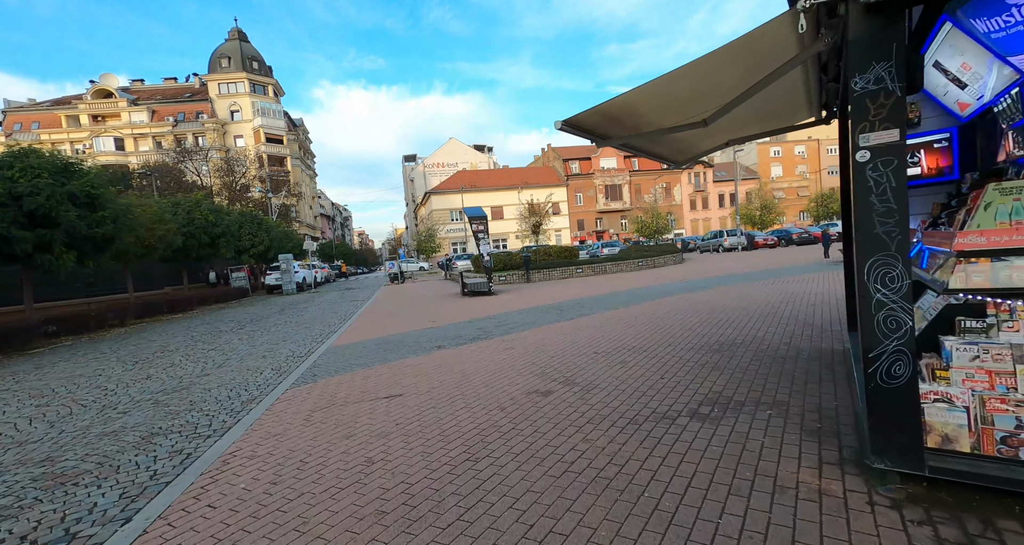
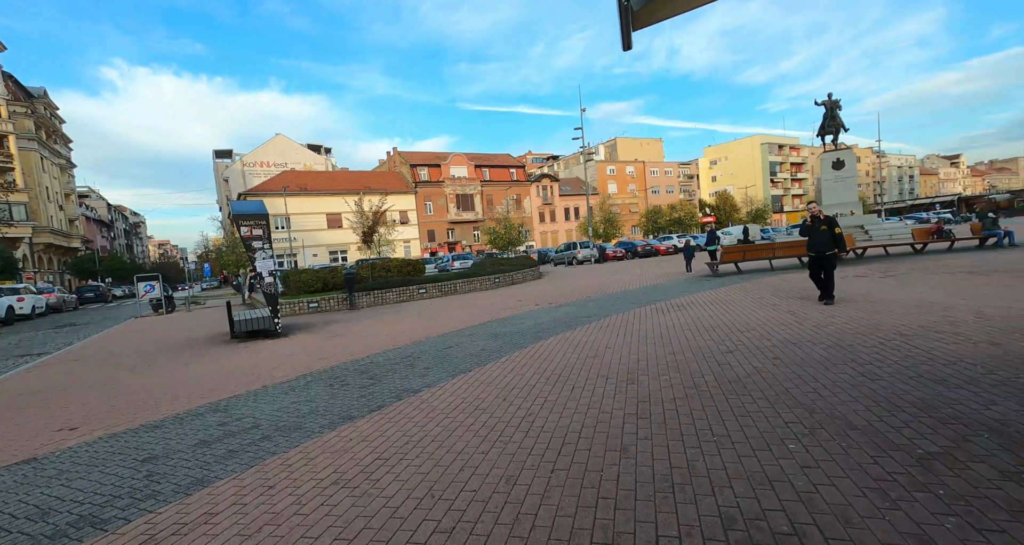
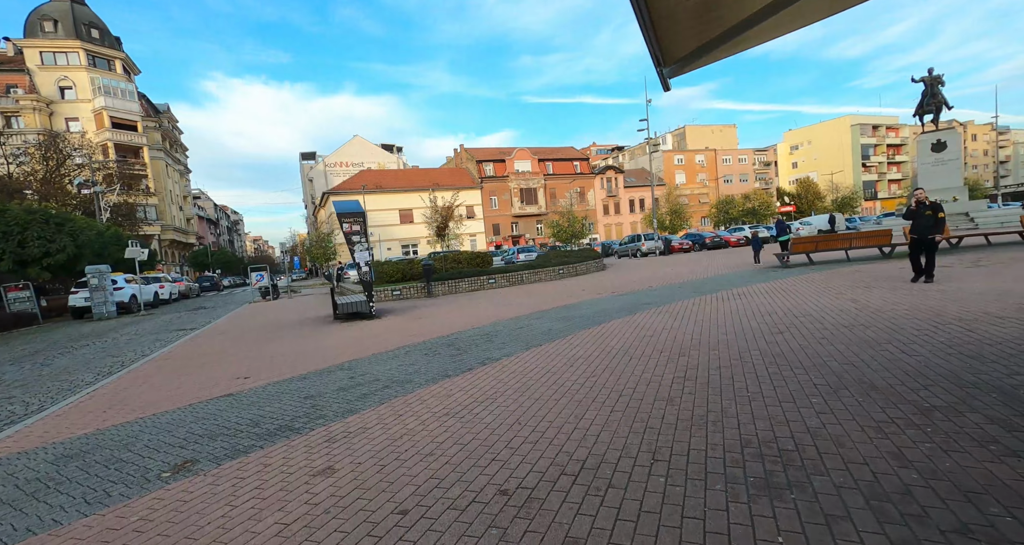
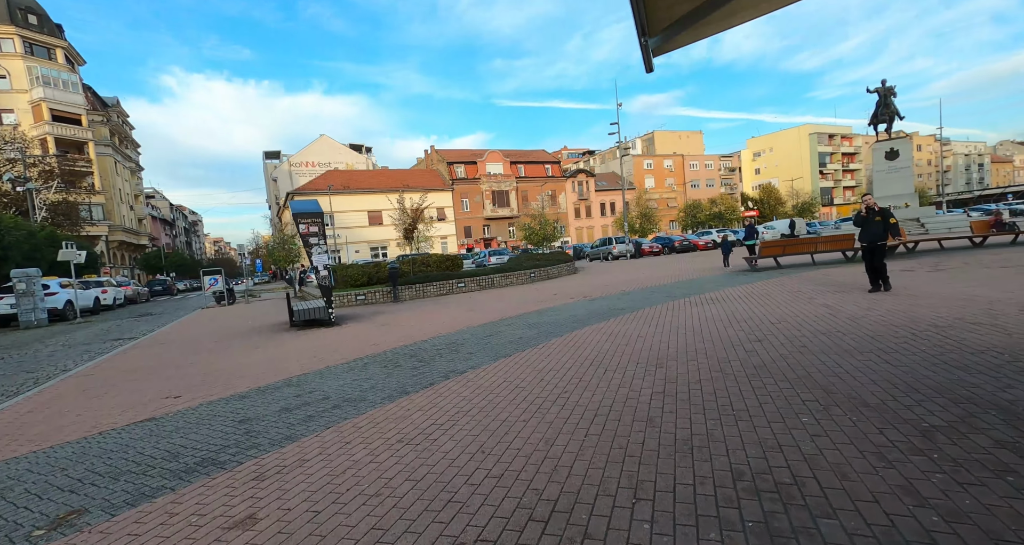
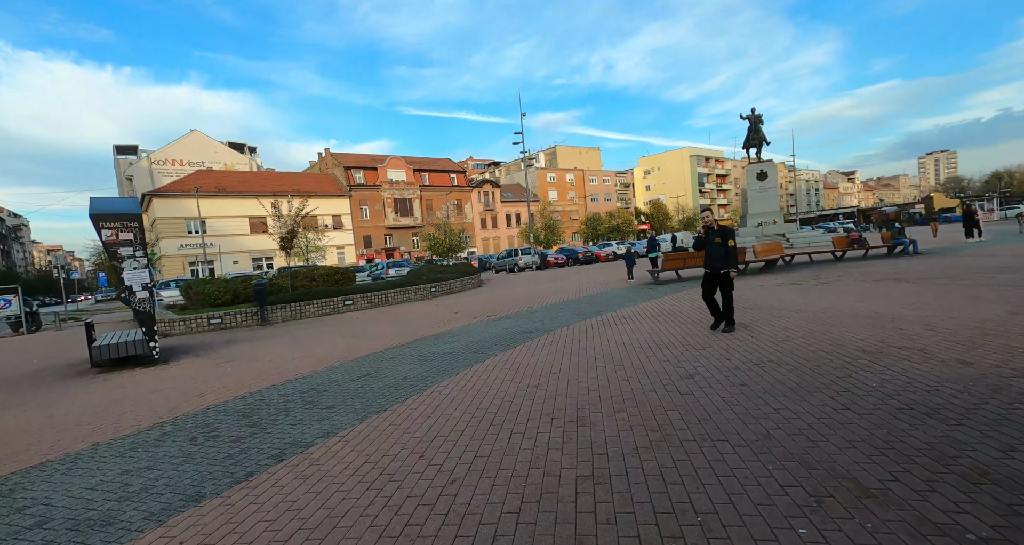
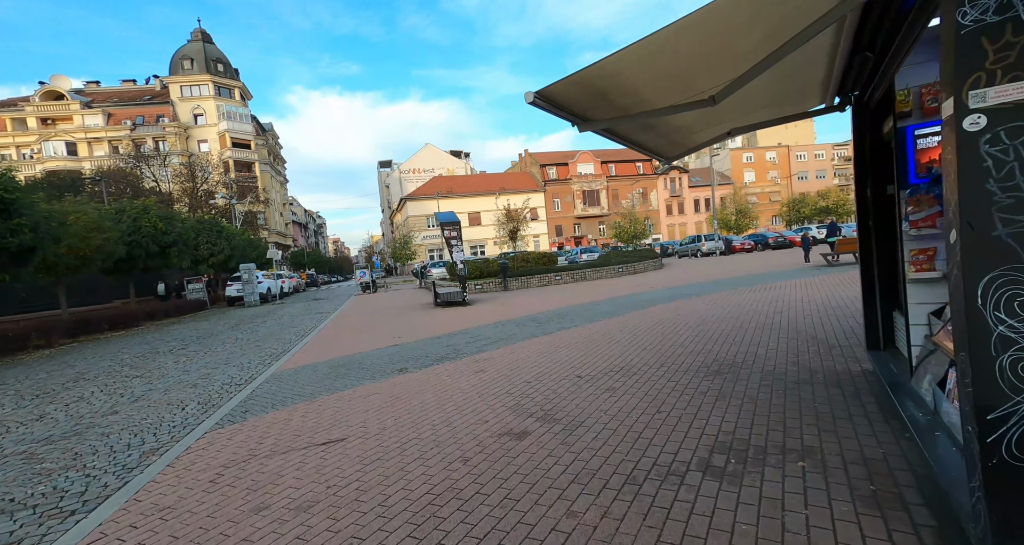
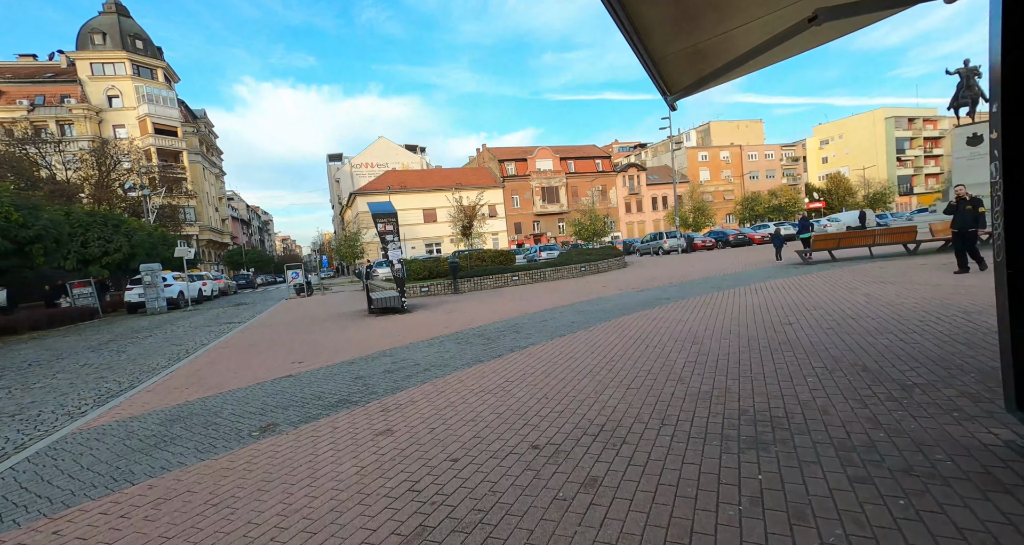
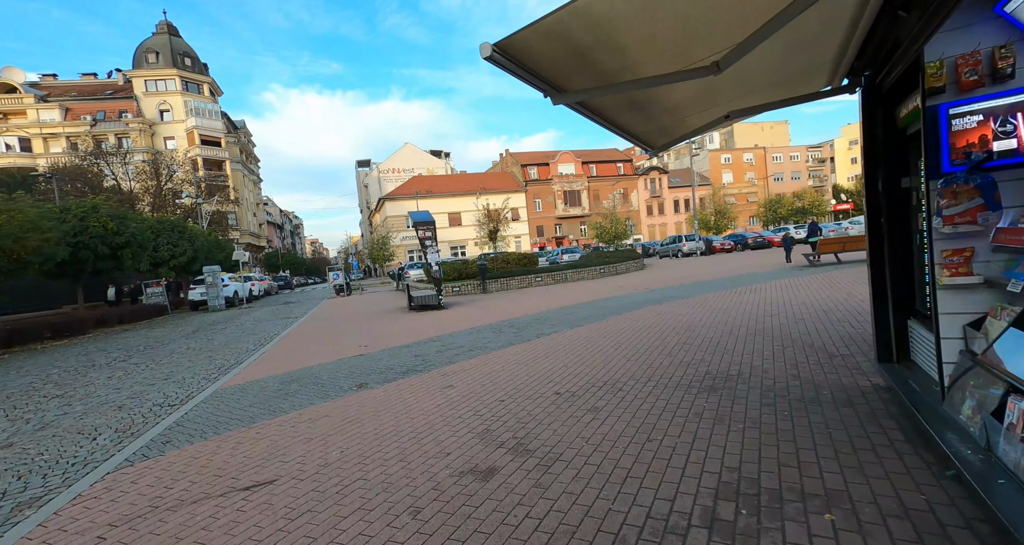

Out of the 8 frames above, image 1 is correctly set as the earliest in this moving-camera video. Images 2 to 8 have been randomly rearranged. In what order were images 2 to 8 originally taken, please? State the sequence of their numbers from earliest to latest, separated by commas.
6, 8, 7, 3, 4, 2, 5
